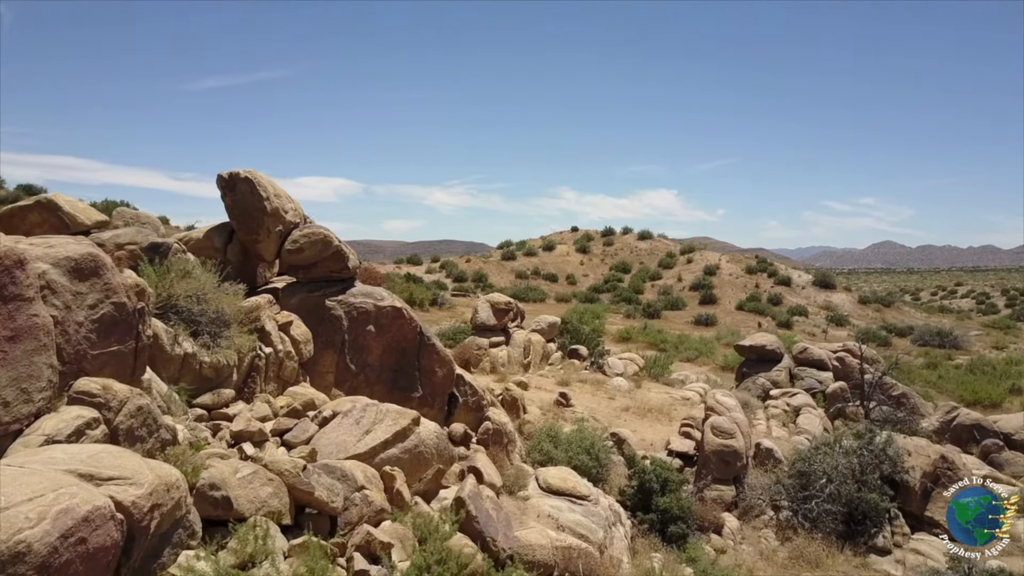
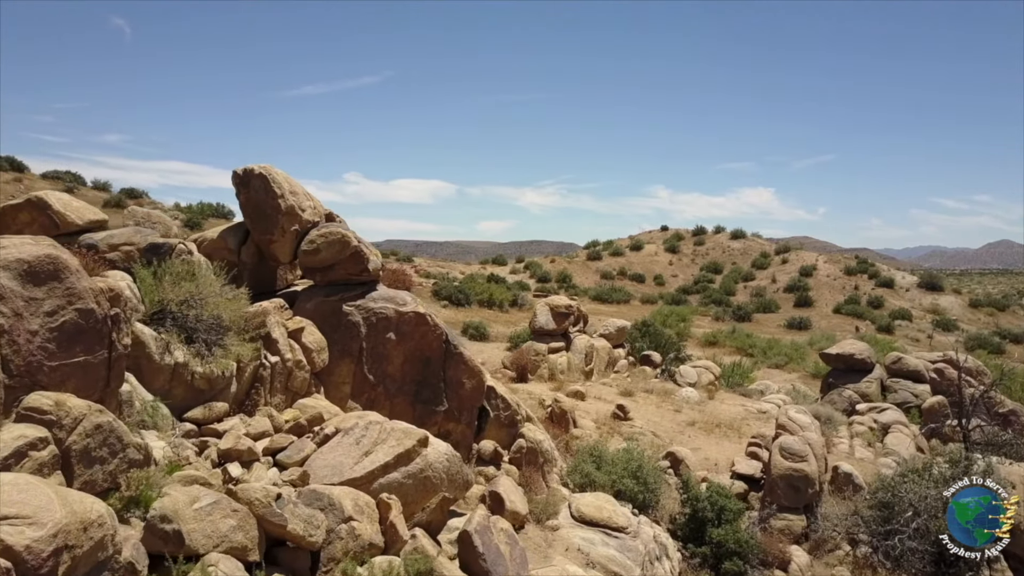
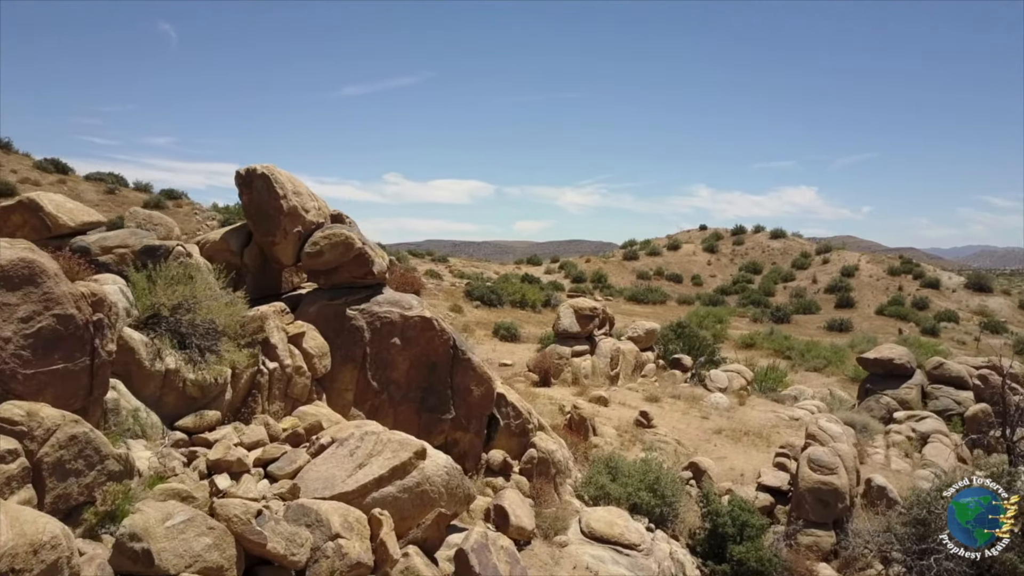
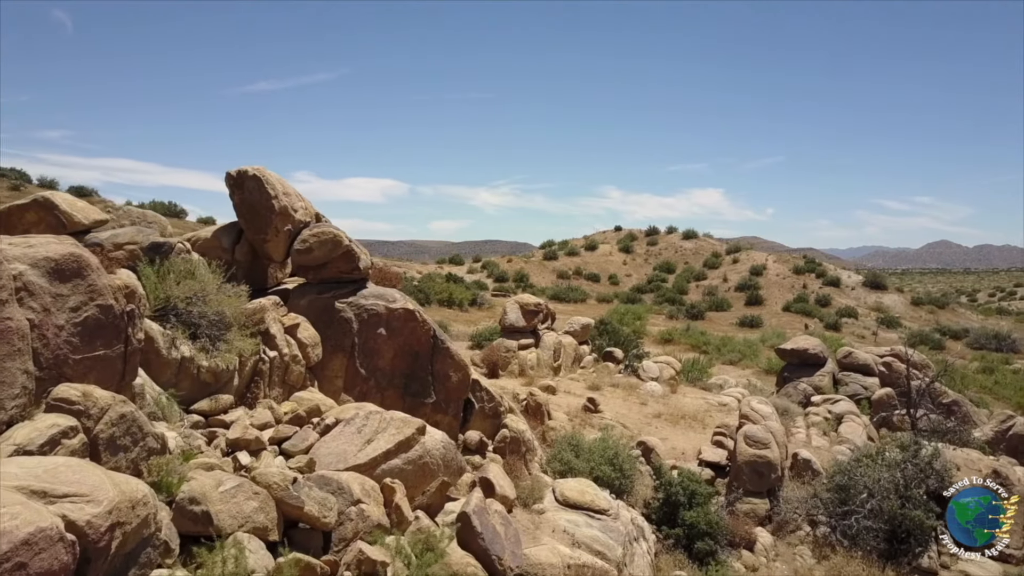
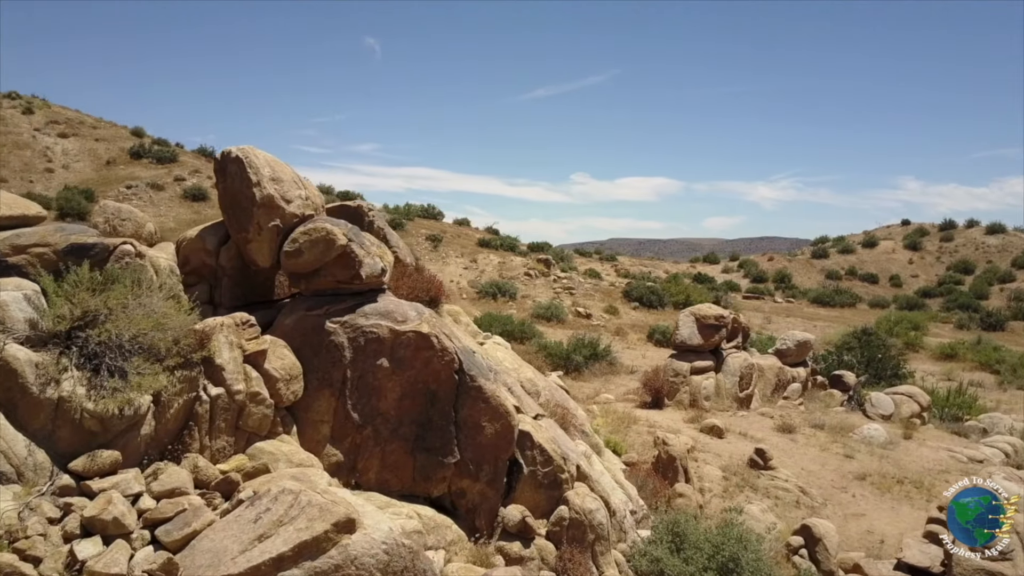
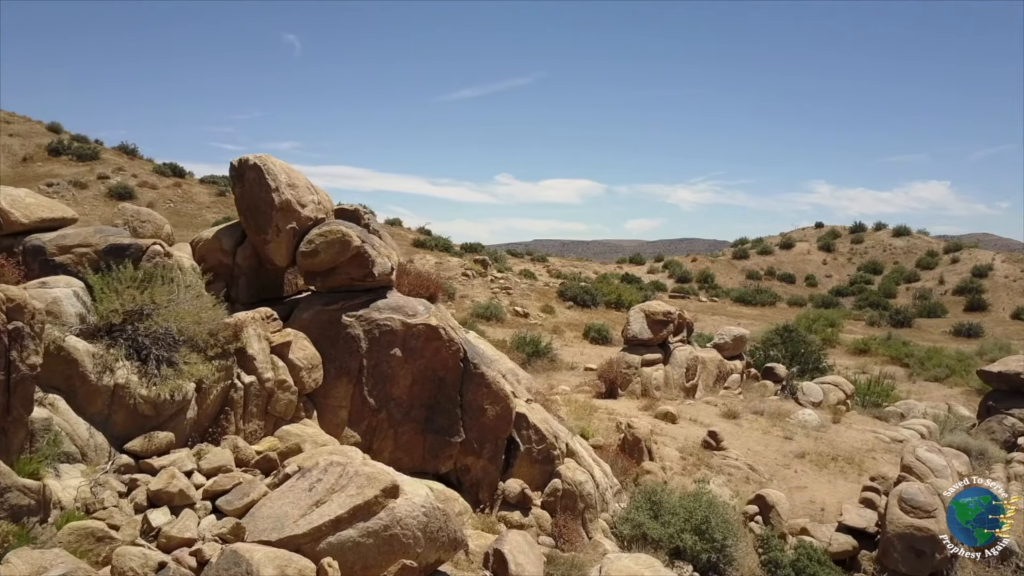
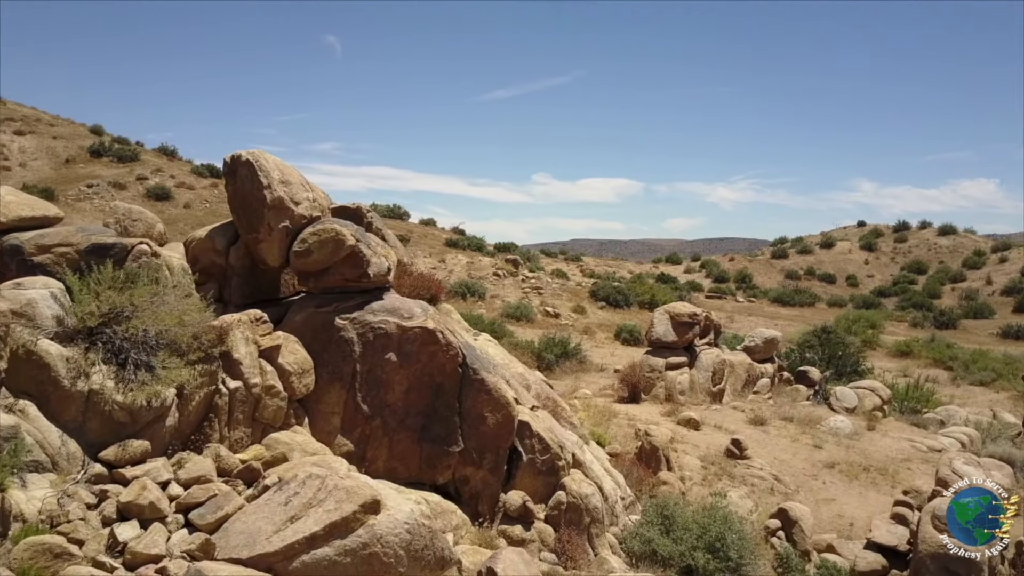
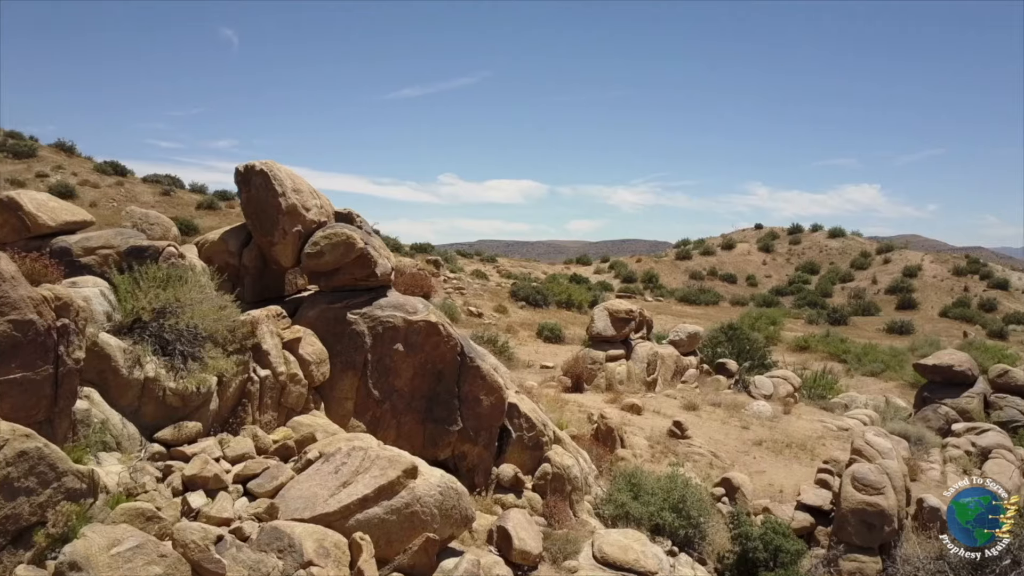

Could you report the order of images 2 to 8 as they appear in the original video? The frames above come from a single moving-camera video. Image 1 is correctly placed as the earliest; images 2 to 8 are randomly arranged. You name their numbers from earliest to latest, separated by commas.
4, 2, 3, 8, 6, 7, 5
